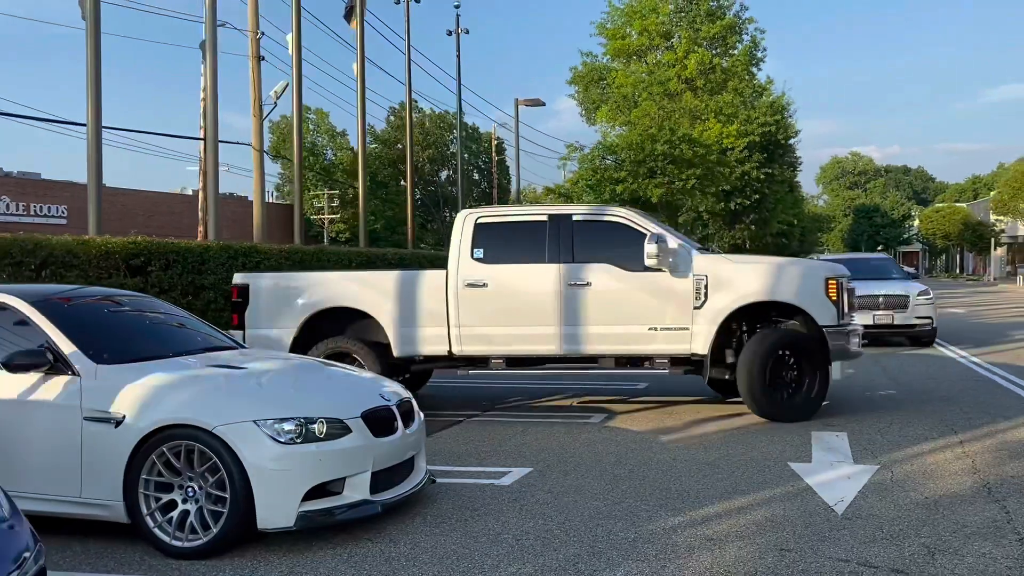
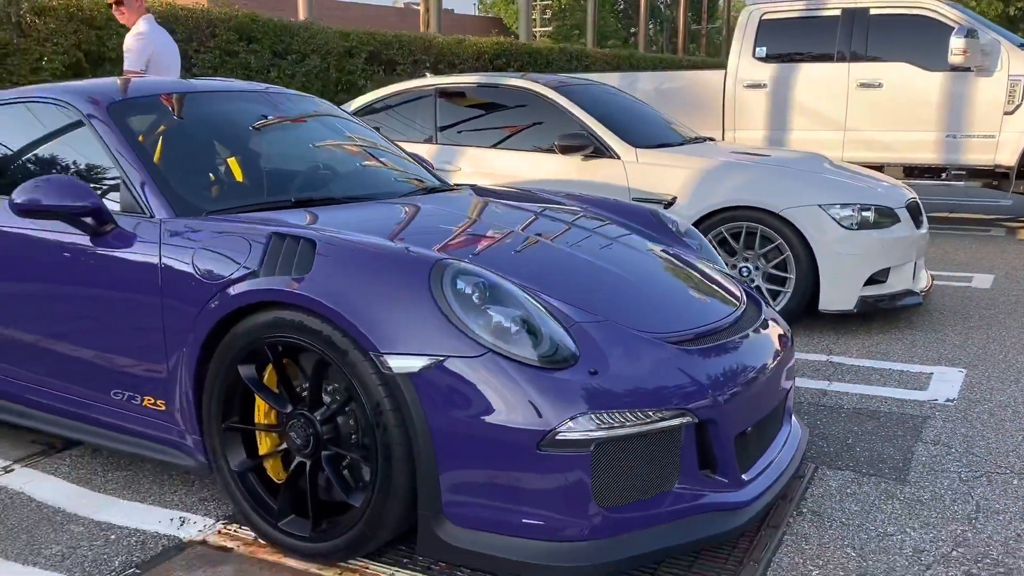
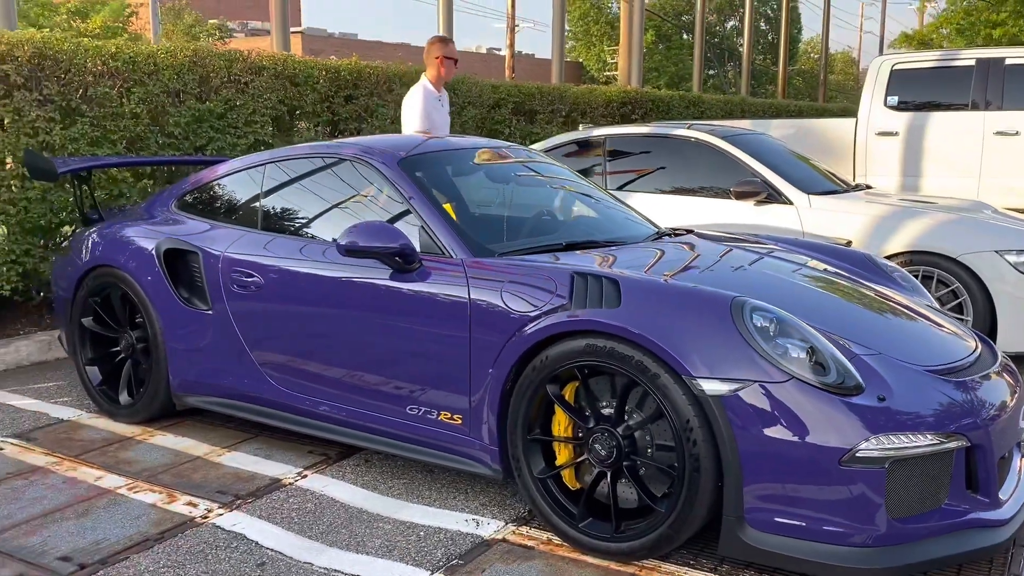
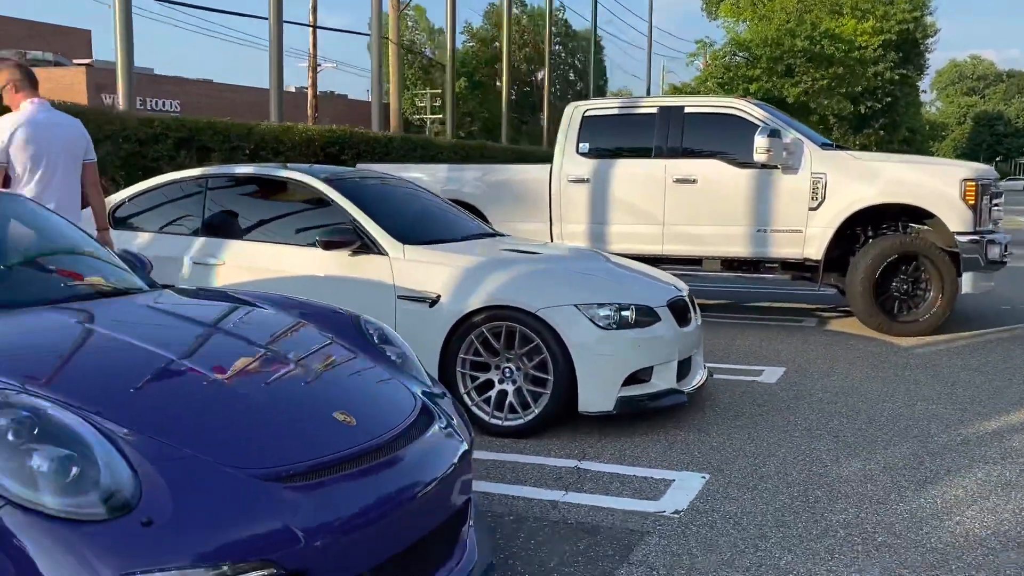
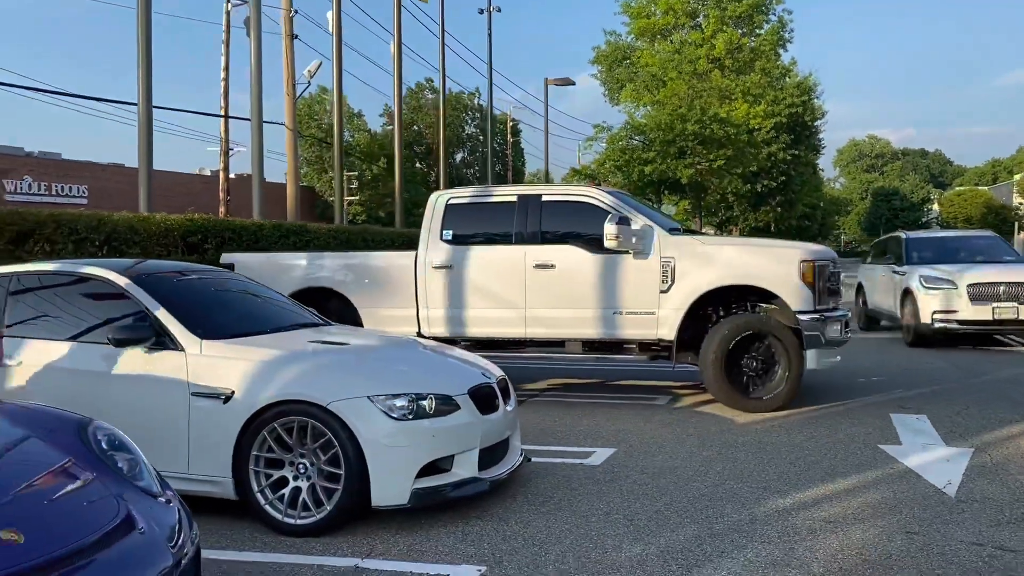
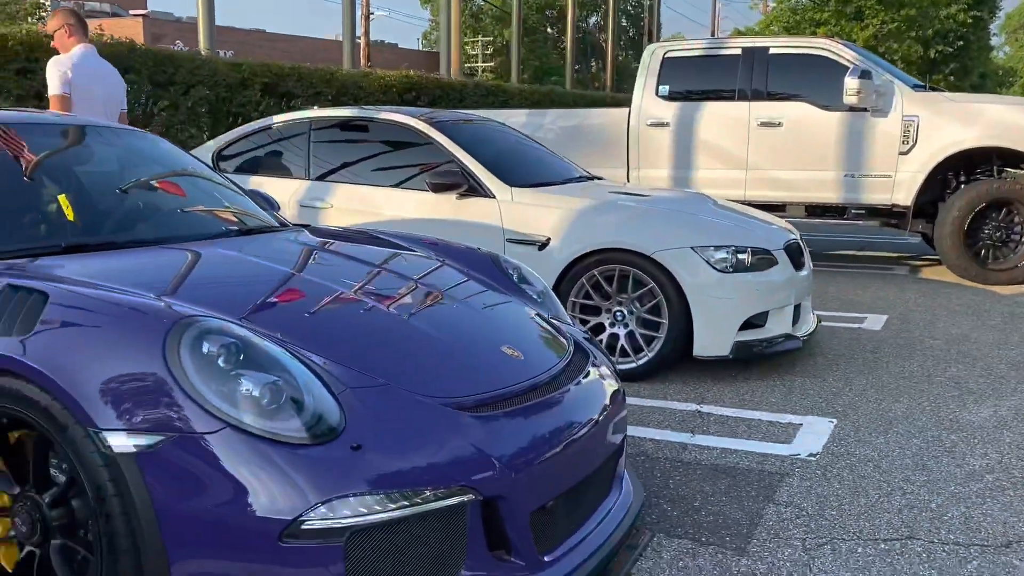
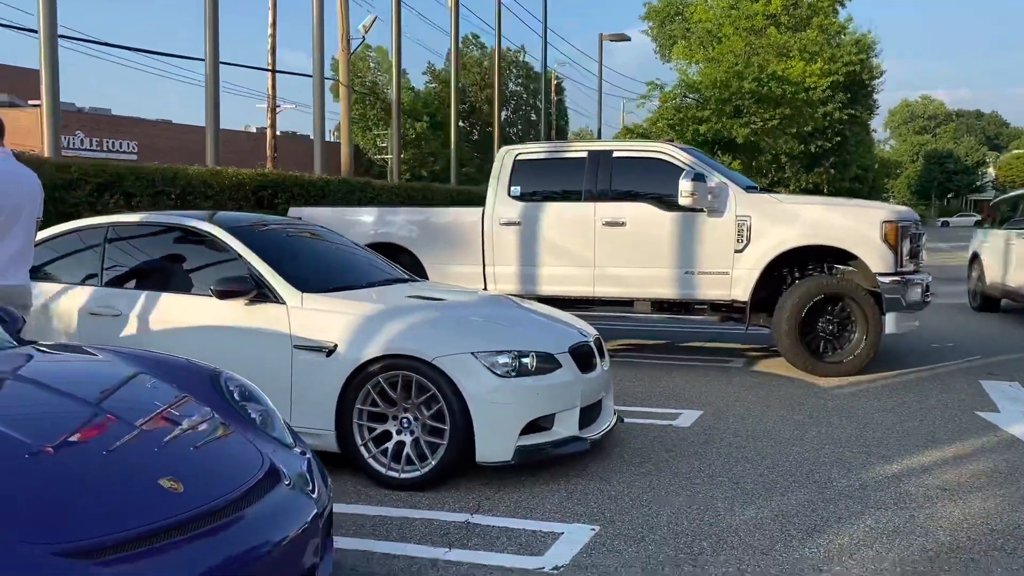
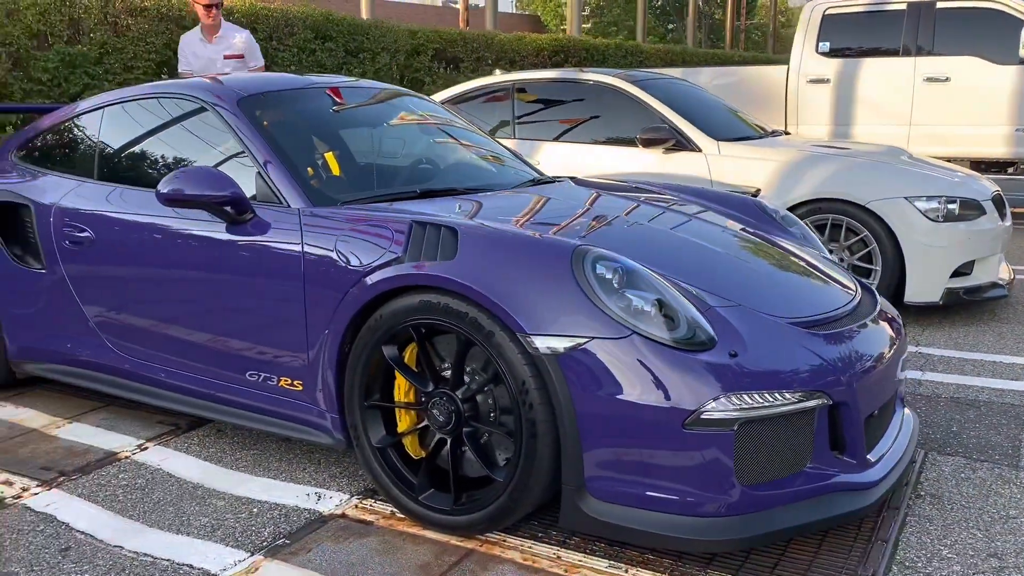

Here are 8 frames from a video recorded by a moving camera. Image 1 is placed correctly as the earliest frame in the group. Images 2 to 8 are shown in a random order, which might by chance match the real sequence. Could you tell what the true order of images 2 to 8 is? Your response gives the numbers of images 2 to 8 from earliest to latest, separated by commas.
5, 7, 4, 6, 2, 8, 3
